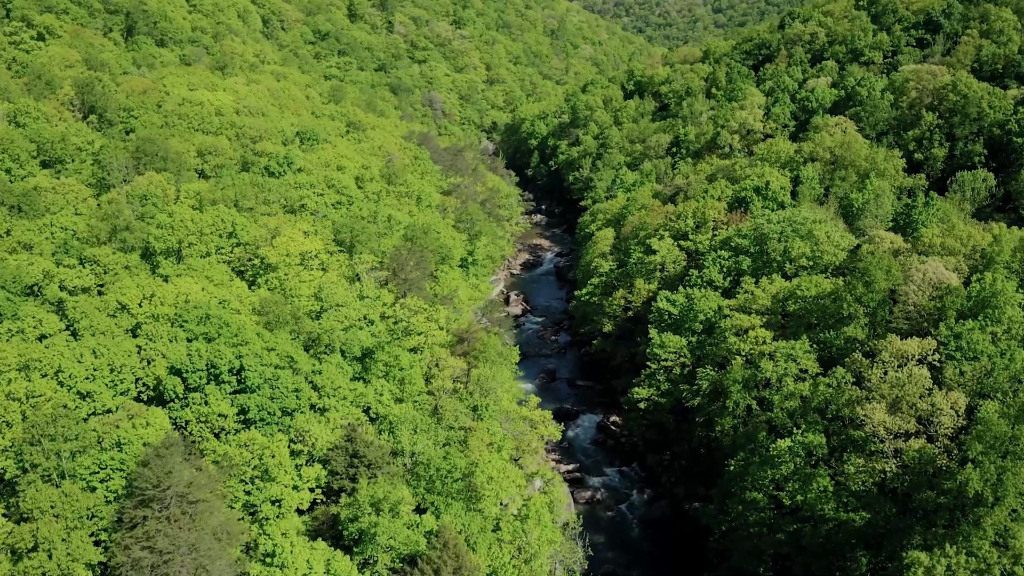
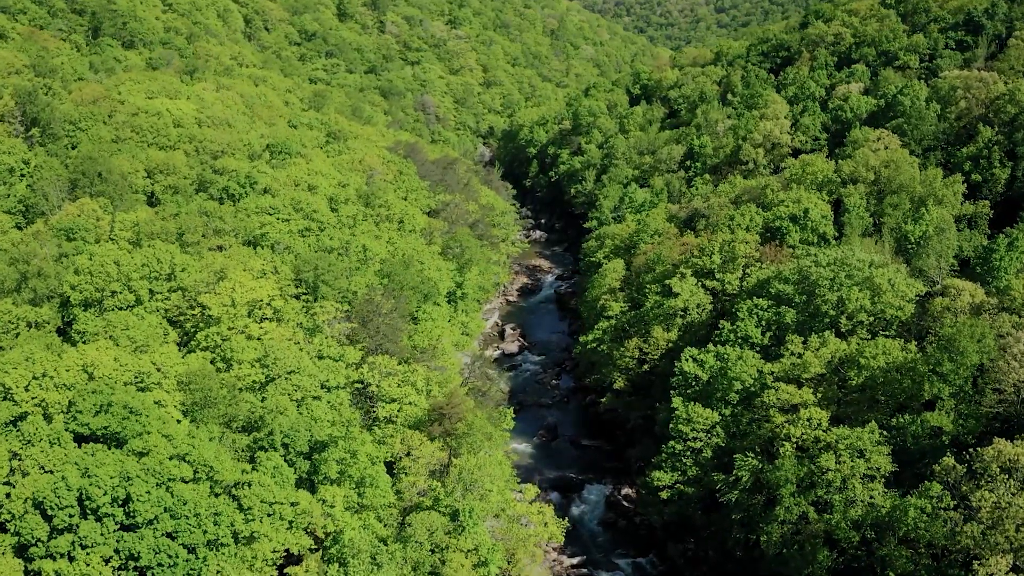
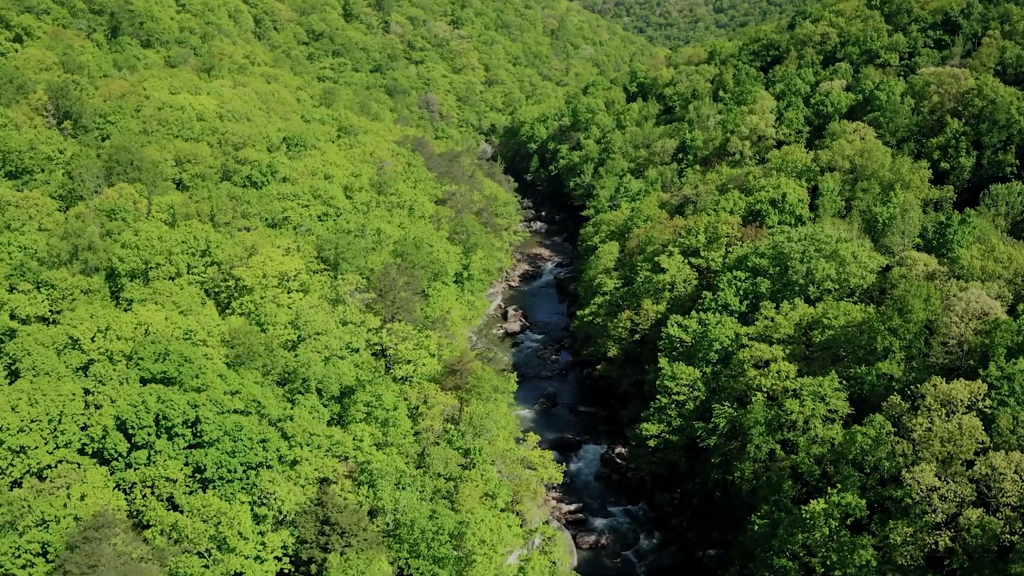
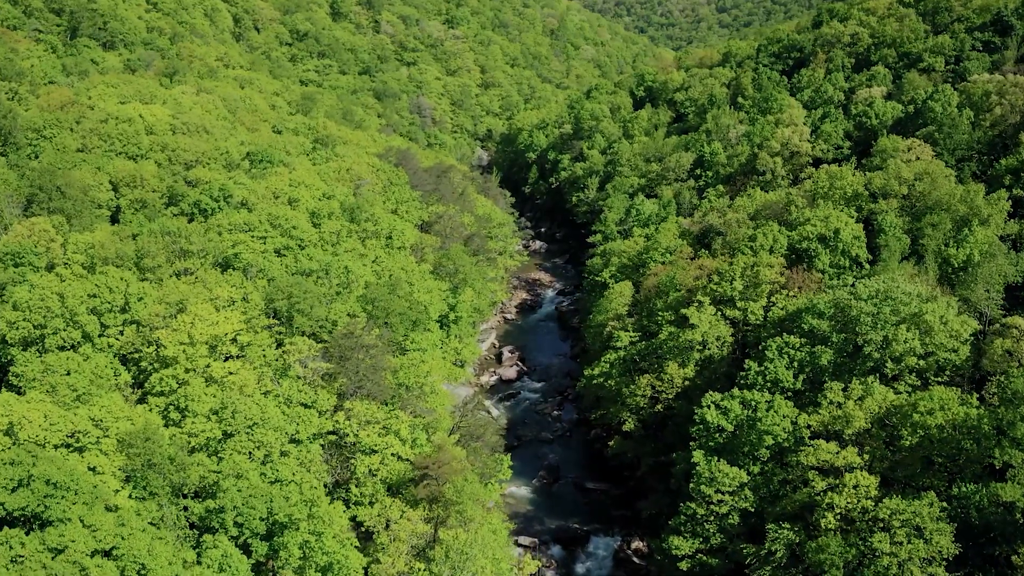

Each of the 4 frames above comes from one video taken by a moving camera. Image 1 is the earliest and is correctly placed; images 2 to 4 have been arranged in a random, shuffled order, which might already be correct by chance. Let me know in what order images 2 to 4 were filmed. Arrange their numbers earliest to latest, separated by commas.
3, 2, 4
